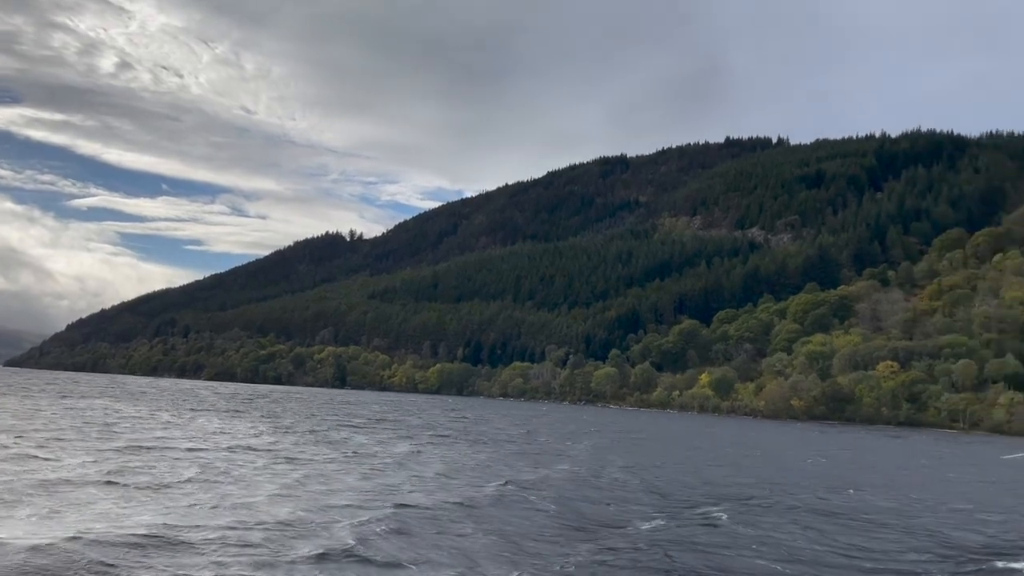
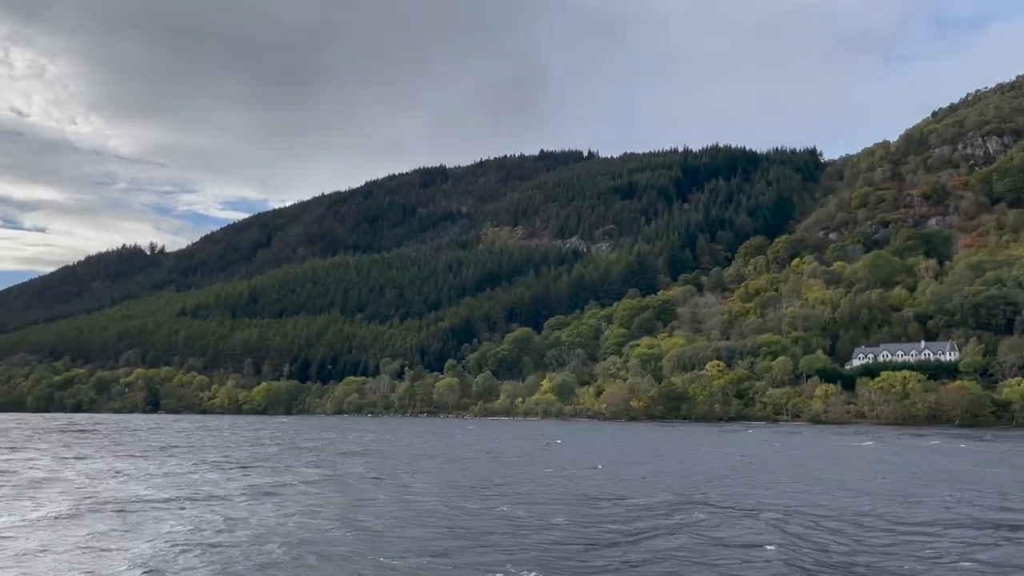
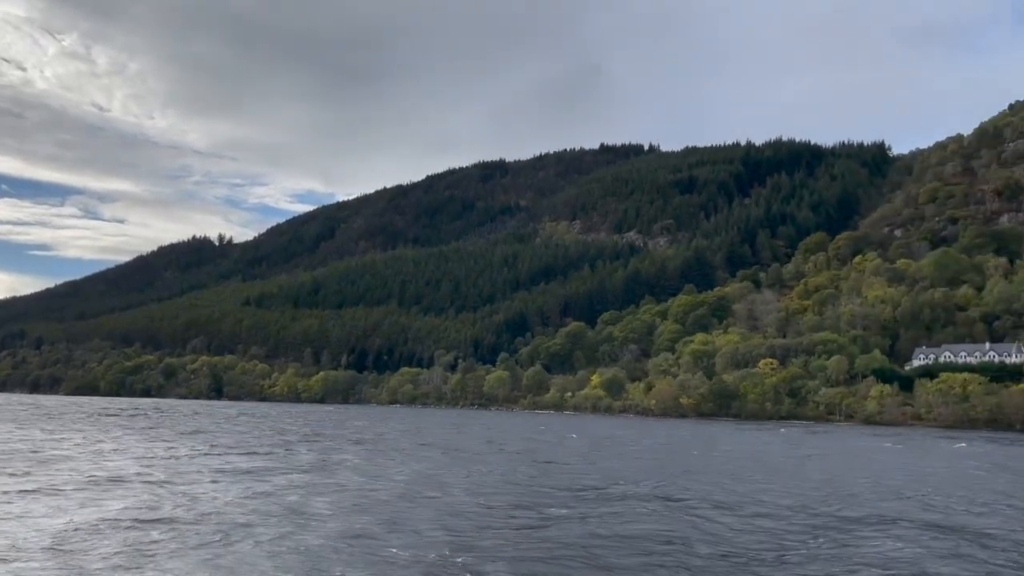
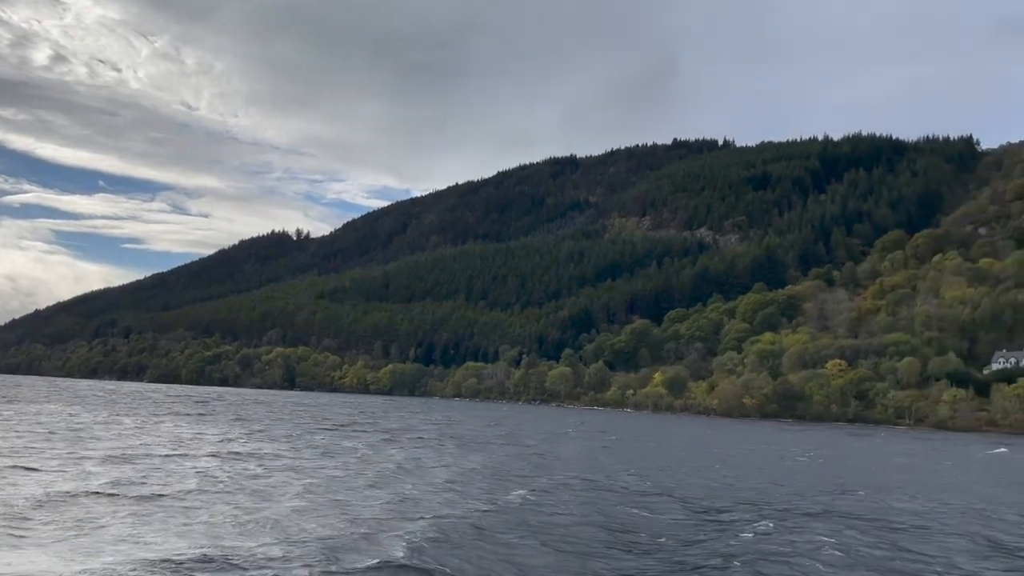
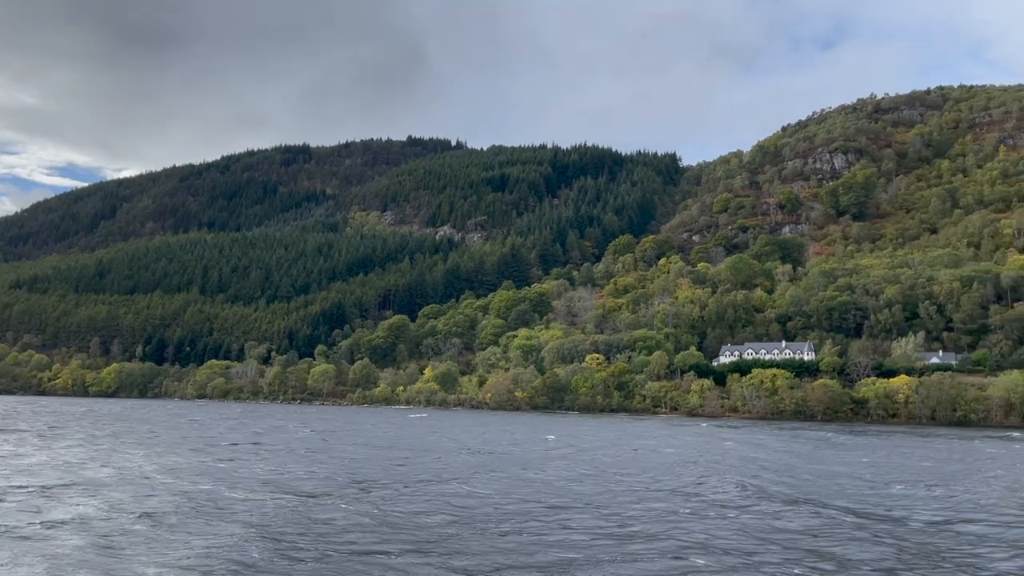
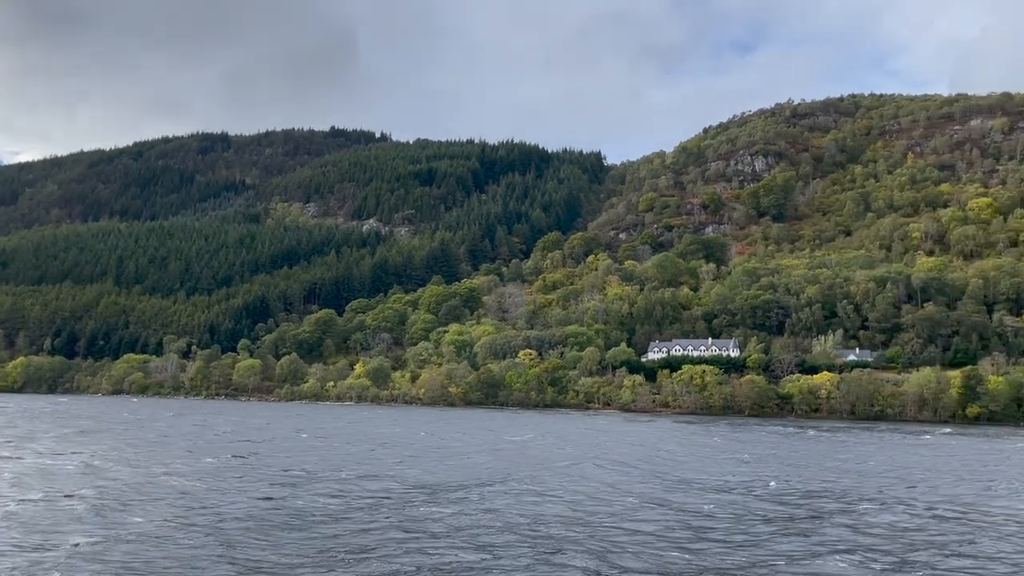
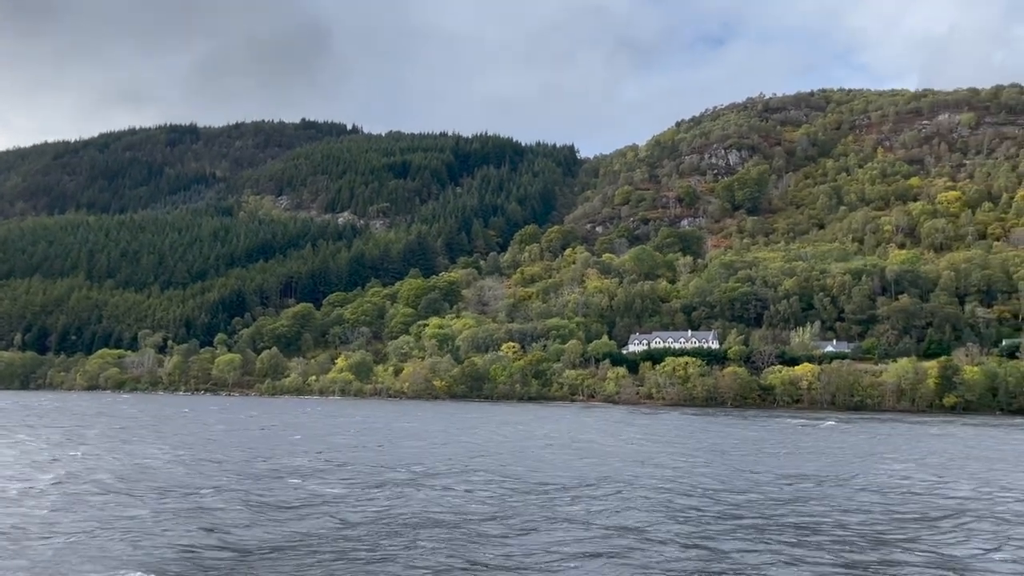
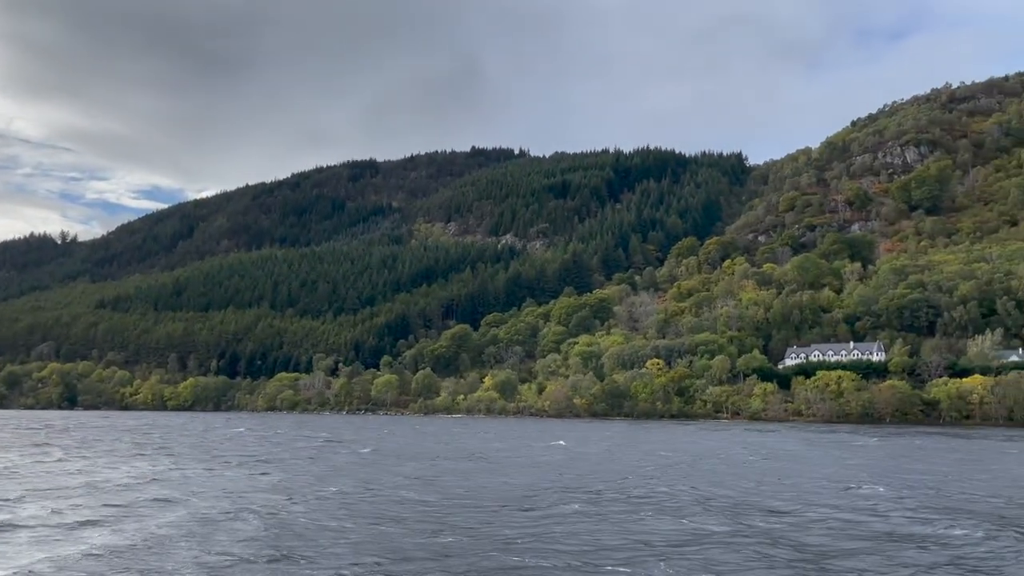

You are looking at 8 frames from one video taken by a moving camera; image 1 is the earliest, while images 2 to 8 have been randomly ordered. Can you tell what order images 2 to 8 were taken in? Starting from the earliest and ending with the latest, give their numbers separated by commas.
4, 3, 2, 8, 5, 6, 7
